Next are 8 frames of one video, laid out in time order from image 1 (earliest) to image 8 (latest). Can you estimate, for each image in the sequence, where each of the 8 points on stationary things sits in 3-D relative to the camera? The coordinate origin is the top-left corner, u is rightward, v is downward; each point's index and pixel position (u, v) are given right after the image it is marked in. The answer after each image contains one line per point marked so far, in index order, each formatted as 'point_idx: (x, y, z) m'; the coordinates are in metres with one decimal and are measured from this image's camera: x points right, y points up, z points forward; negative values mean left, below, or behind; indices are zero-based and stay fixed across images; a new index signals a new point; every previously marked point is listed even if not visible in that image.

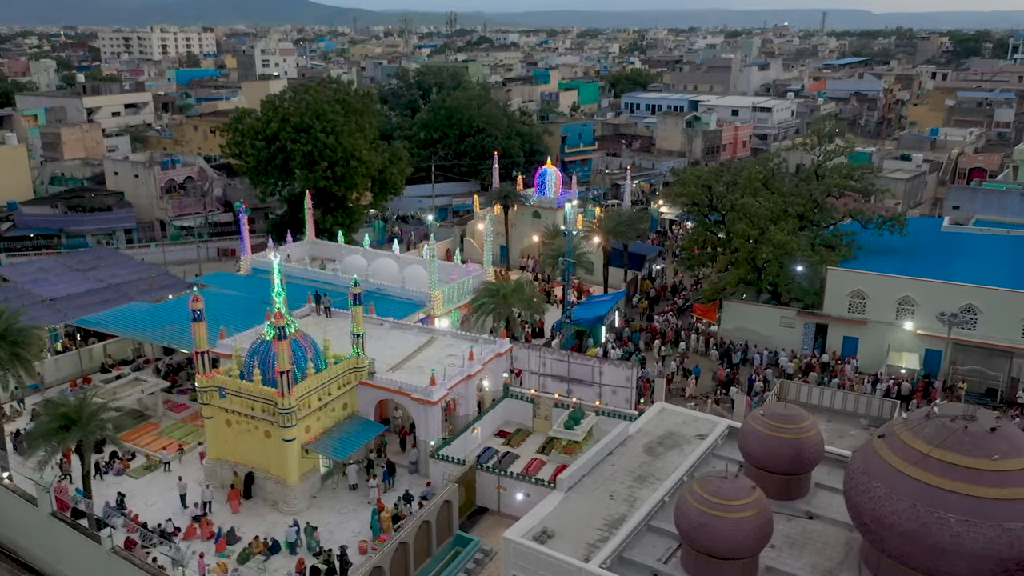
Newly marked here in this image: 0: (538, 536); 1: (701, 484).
0: (+0.4, -3.9, +12.9) m
1: (+2.8, -2.9, +12.3) m
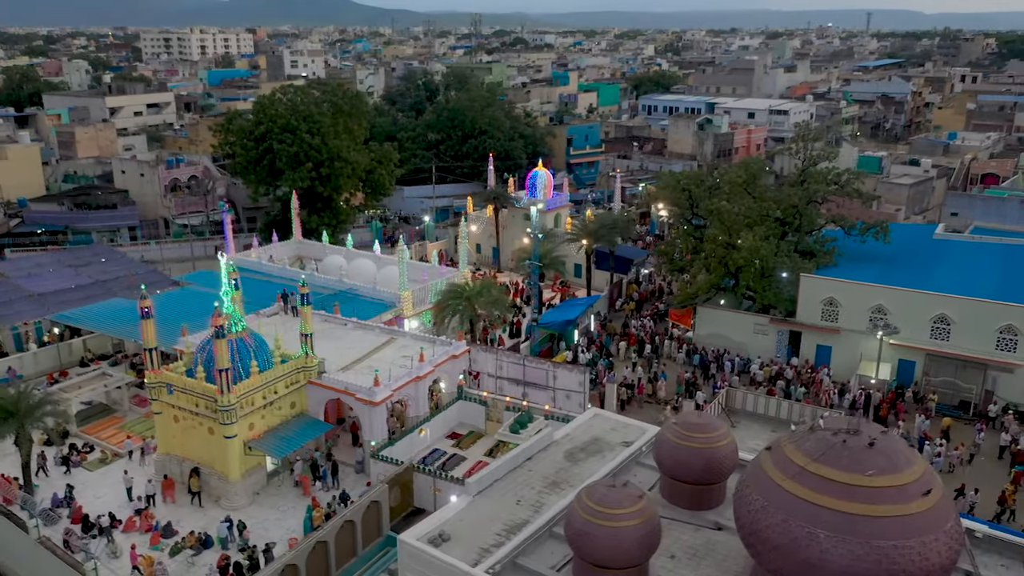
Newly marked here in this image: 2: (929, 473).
0: (-1.2, -4.0, +12.9) m
1: (+1.1, -3.0, +12.2) m
2: (+5.4, -2.4, +10.7) m
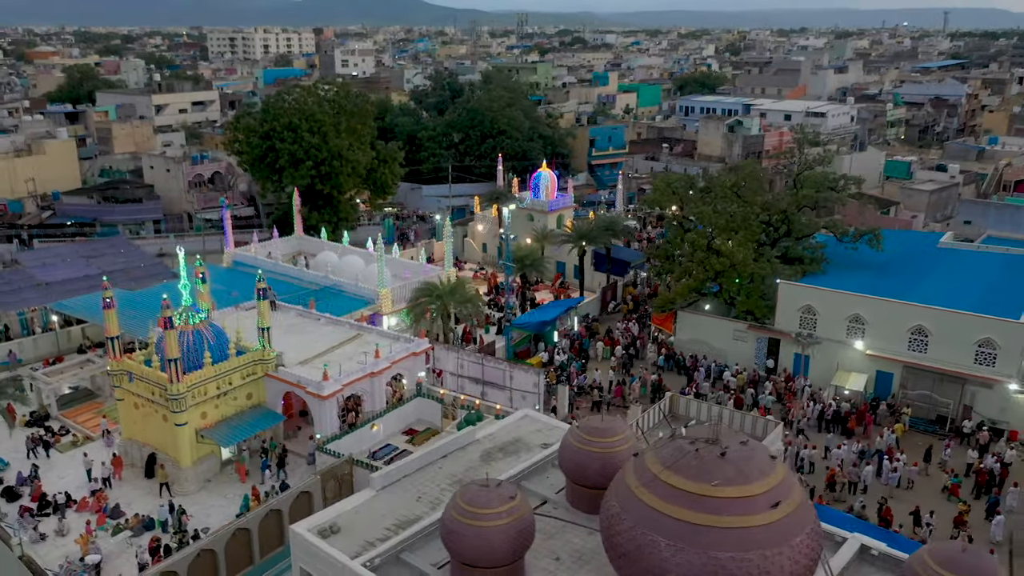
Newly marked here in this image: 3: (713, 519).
0: (-3.0, -3.9, +13.2) m
1: (-0.7, -3.1, +12.3) m
2: (+3.5, -2.5, +10.6) m
3: (+2.5, -2.9, +10.1) m
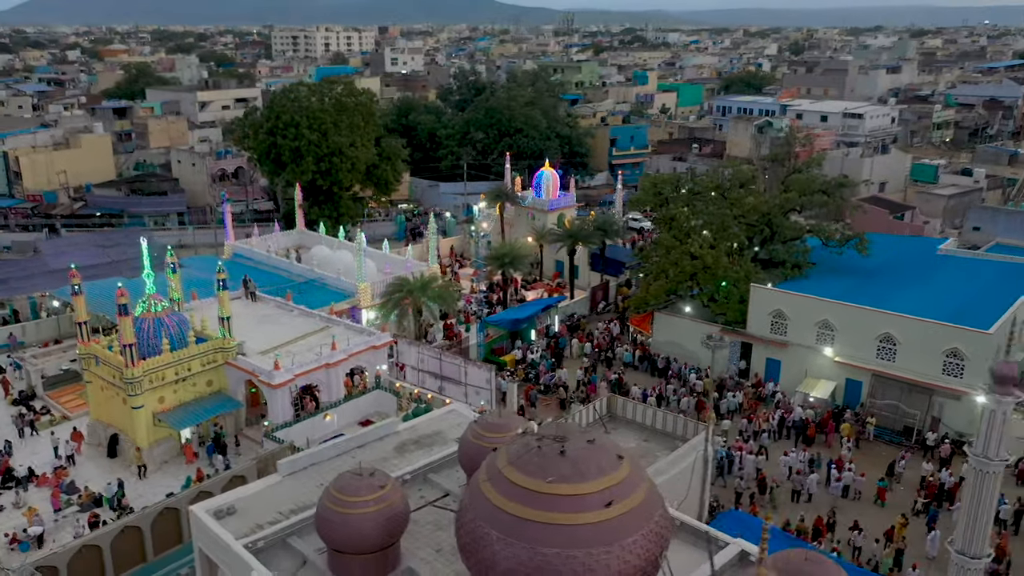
0: (-4.9, -3.8, +13.8) m
1: (-2.6, -3.0, +12.7) m
2: (+1.4, -2.6, +10.6) m
3: (+0.4, -2.8, +10.3) m
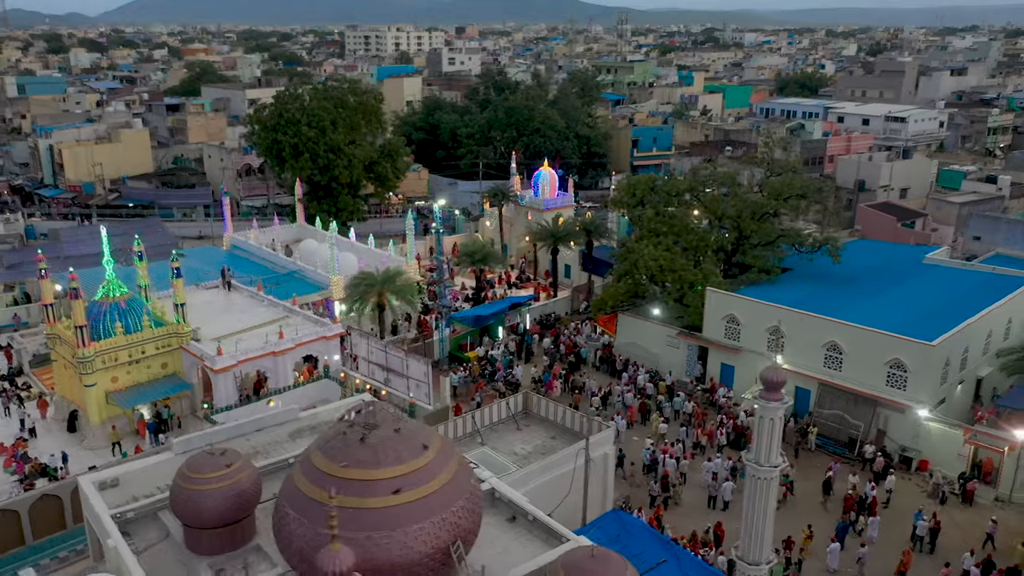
0: (-7.3, -3.5, +14.7) m
1: (-5.1, -2.8, +13.4) m
2: (-1.3, -2.5, +10.9) m
3: (-2.3, -2.7, +10.7) m
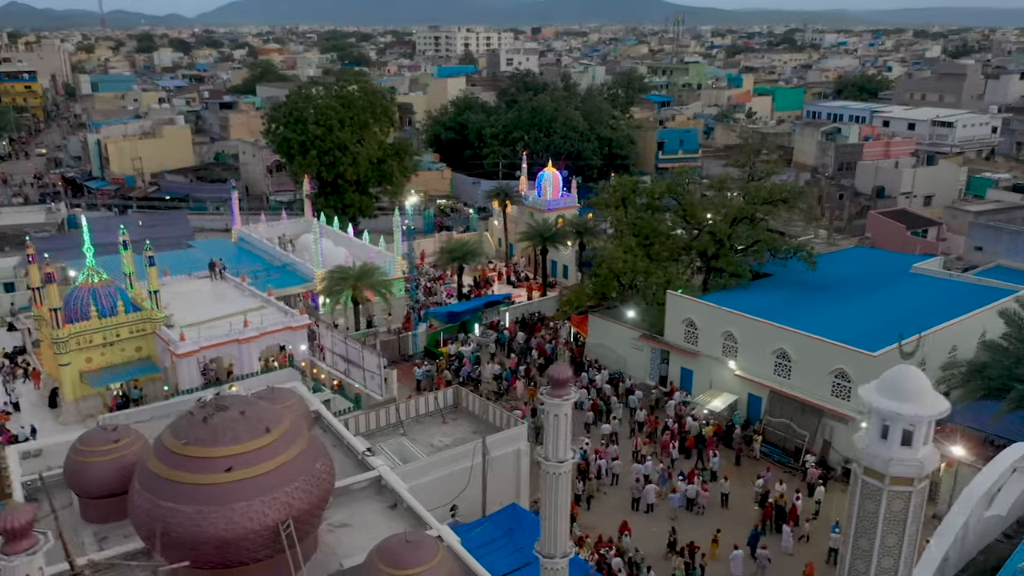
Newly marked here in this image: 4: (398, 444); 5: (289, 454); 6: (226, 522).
0: (-9.3, -3.2, +15.8) m
1: (-7.2, -2.5, +14.3) m
2: (-3.6, -2.3, +11.5) m
3: (-4.7, -2.6, +11.4) m
4: (-2.4, -3.3, +17.6) m
5: (-3.2, -2.4, +11.9) m
6: (-3.9, -3.1, +11.1) m
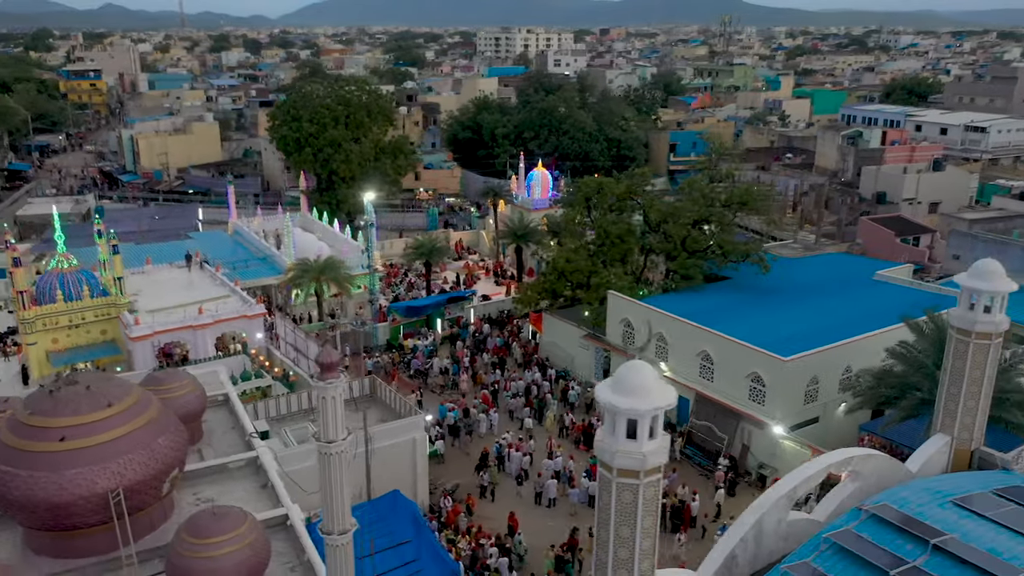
0: (-11.7, -2.8, +17.1) m
1: (-9.7, -2.2, +15.4) m
2: (-6.4, -2.1, +12.4) m
3: (-7.5, -2.3, +12.3) m
4: (-4.7, -3.1, +18.3) m
5: (-5.9, -2.2, +12.7) m
6: (-6.6, -2.9, +12.0) m
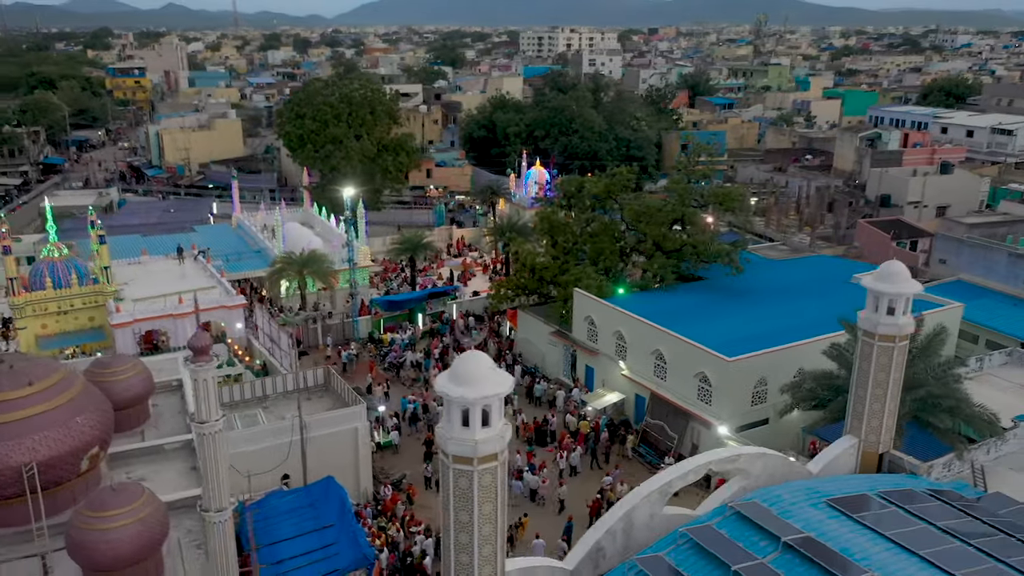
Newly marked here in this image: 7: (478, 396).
0: (-13.1, -2.5, +18.1) m
1: (-11.2, -1.9, +16.3) m
2: (-8.0, -1.9, +13.1) m
3: (-9.1, -2.0, +13.1) m
4: (-6.0, -2.9, +18.9) m
5: (-7.6, -1.9, +13.4) m
6: (-8.3, -2.6, +12.7) m
7: (-0.4, -1.2, +9.1) m
